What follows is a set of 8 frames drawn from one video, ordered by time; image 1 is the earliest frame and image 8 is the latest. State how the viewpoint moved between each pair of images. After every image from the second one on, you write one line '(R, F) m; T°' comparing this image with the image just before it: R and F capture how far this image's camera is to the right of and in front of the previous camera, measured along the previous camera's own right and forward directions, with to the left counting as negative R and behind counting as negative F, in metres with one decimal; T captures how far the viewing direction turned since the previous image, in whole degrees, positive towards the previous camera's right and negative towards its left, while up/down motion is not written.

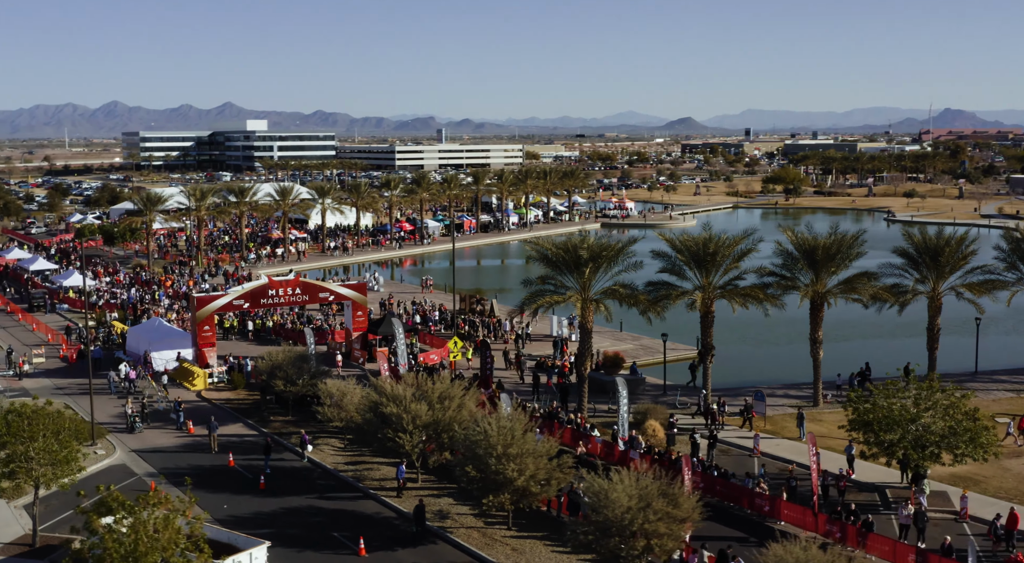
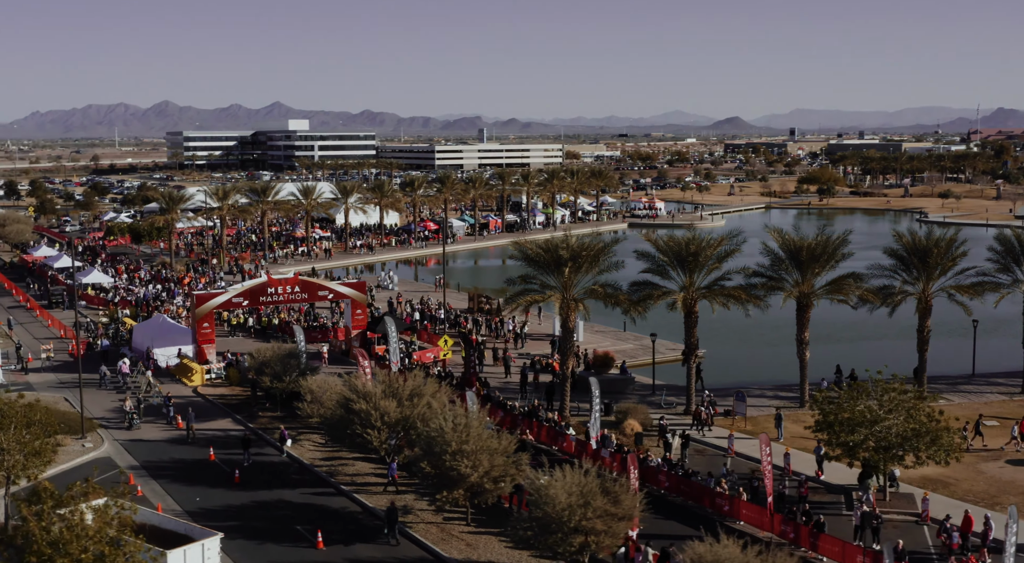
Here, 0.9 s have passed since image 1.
(+1.9, -0.2) m; -2°
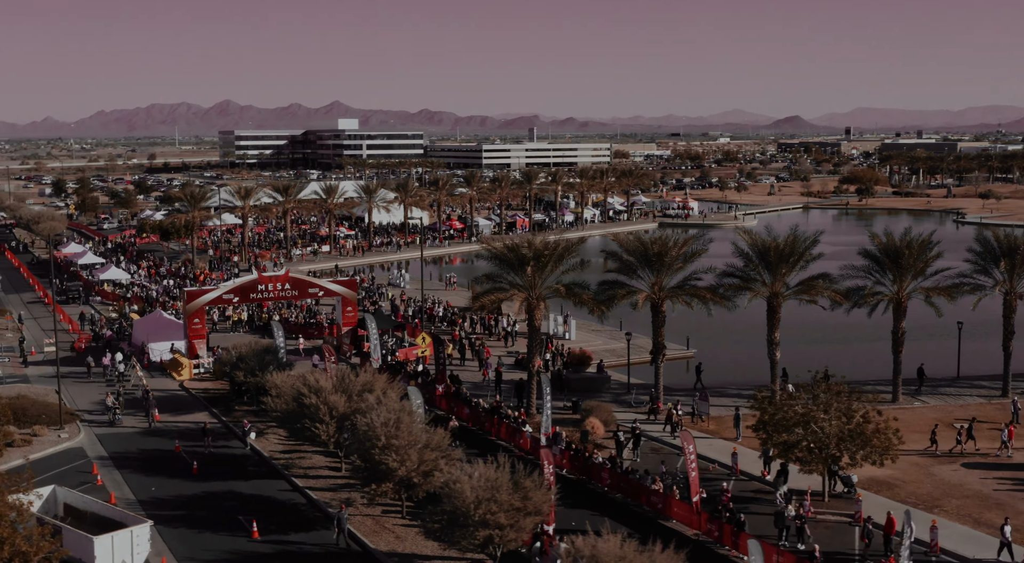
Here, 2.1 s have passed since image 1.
(+2.7, -0.3) m; -3°
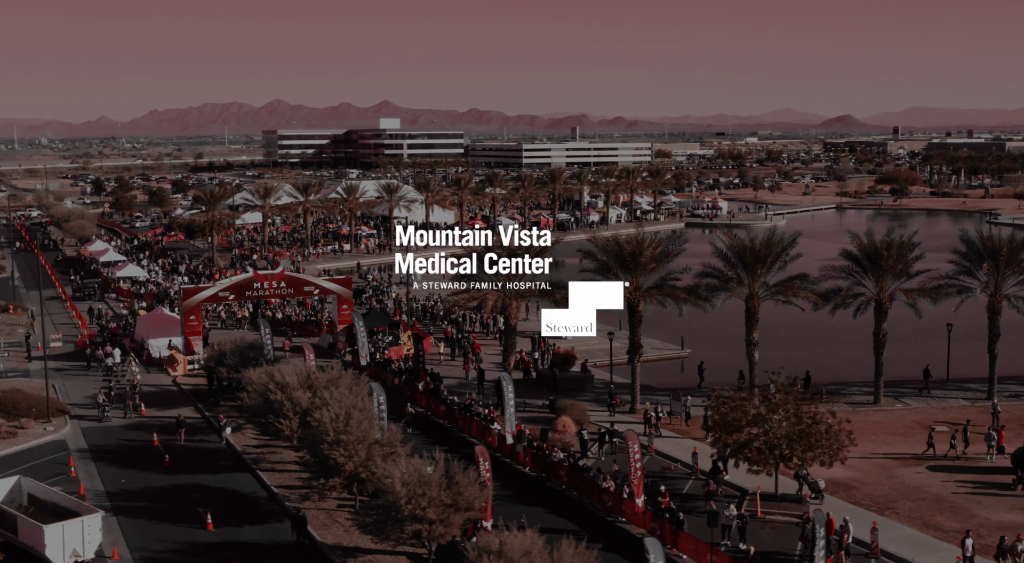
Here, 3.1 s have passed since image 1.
(+2.2, -0.3) m; -2°
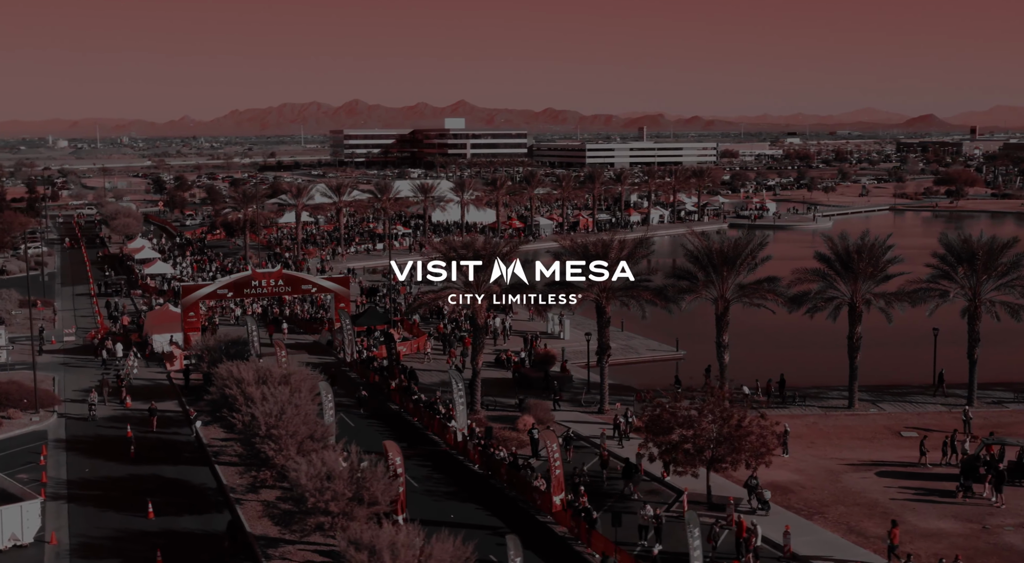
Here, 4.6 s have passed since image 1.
(+3.3, -0.3) m; -3°
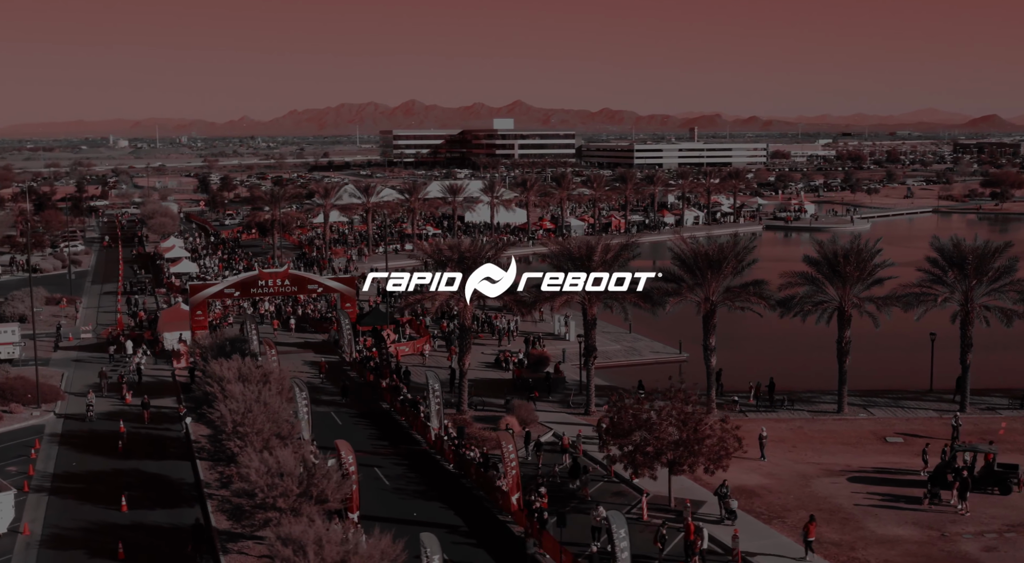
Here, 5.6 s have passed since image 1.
(+2.1, -0.2) m; -3°
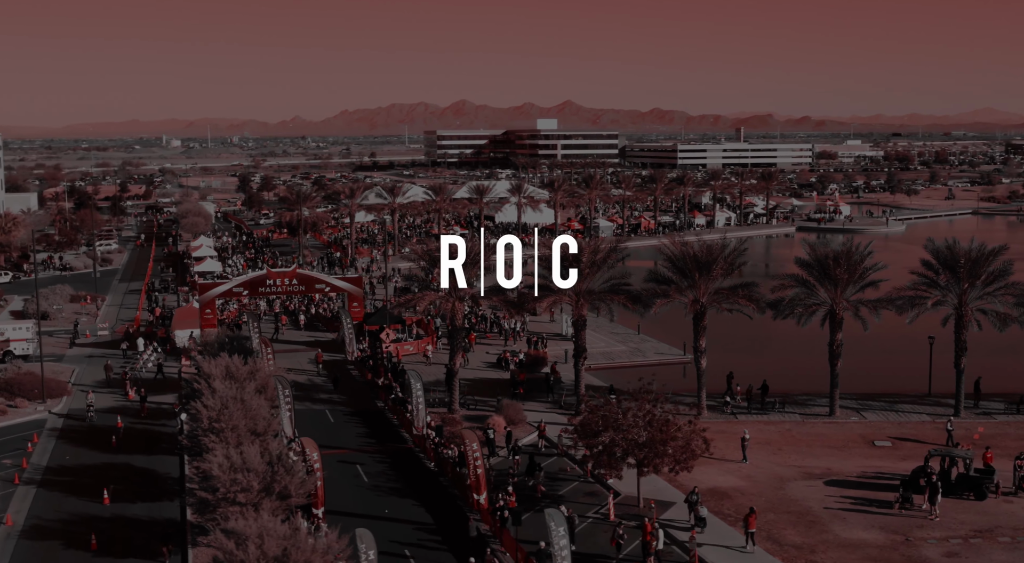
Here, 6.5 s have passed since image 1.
(+1.8, -0.2) m; -2°
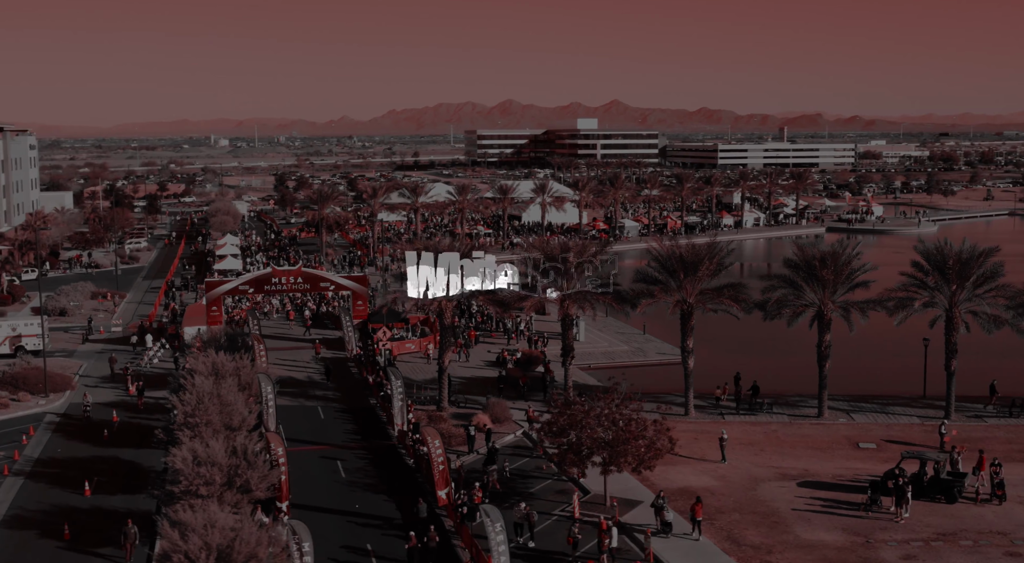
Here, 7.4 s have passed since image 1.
(+1.8, -0.2) m; -2°
